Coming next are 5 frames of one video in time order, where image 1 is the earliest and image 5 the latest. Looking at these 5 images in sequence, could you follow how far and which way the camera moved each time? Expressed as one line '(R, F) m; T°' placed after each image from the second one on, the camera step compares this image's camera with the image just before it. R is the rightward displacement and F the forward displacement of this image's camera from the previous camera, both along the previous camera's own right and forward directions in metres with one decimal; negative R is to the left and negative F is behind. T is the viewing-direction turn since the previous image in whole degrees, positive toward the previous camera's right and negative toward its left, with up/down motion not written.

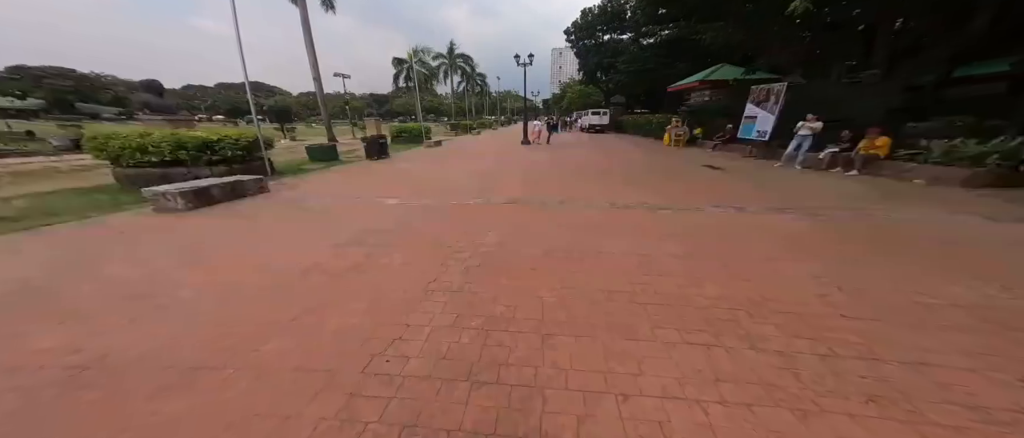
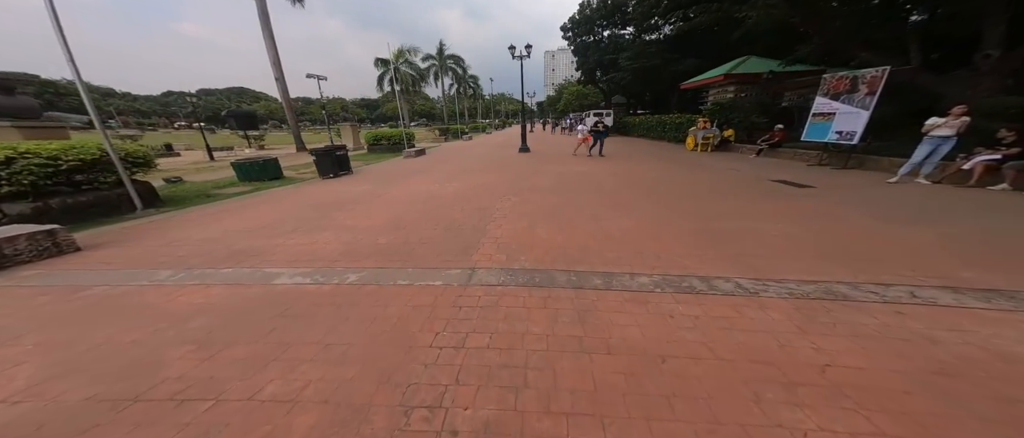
(-0.1, +2.2) m; +1°
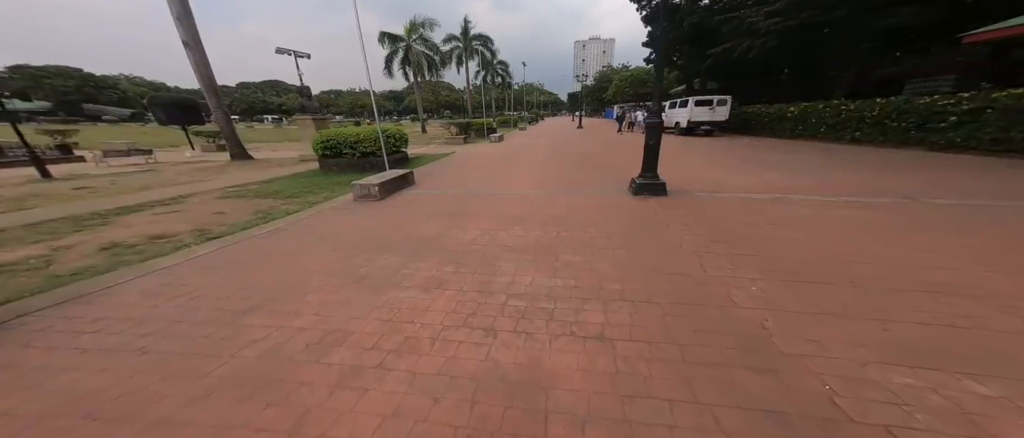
(-0.7, +4.4) m; -5°
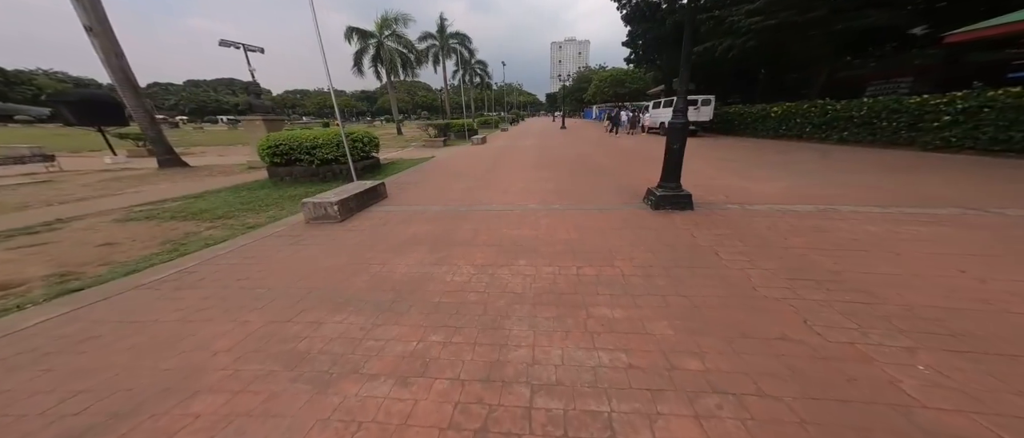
(-0.3, +1.2) m; +4°
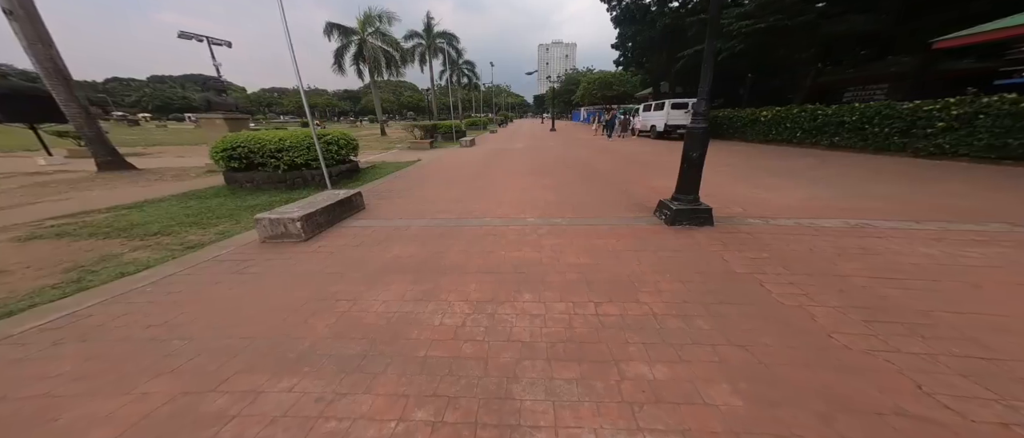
(-0.2, +0.7) m; +3°
